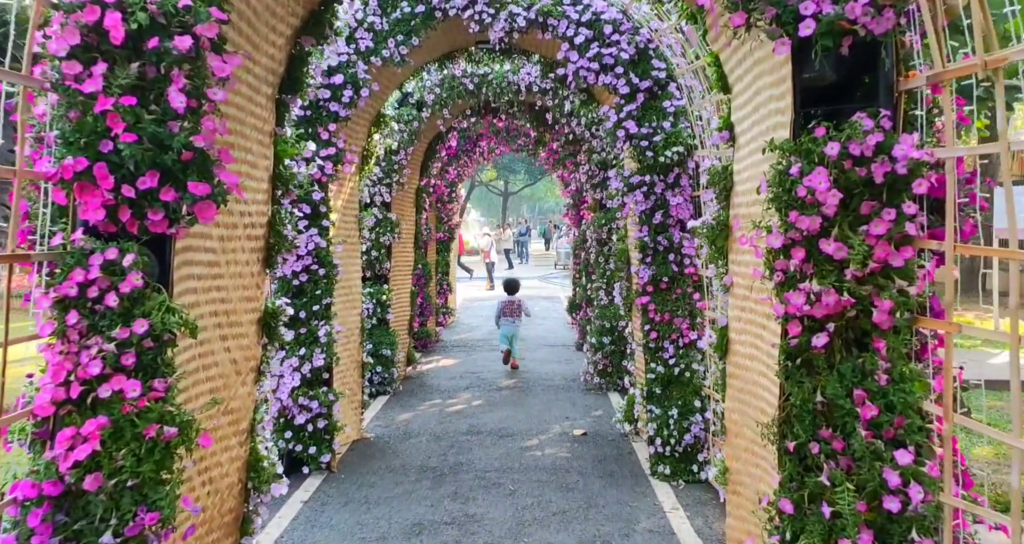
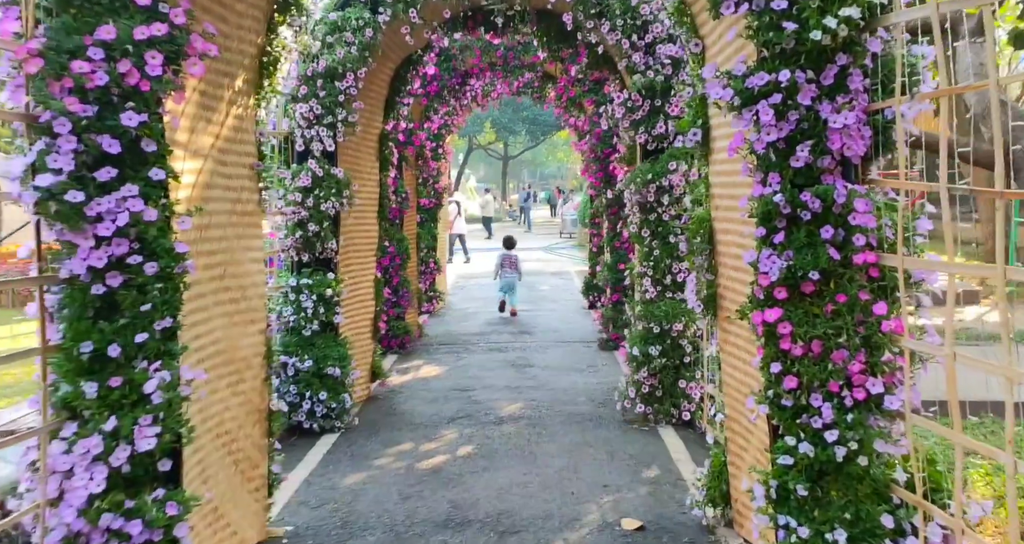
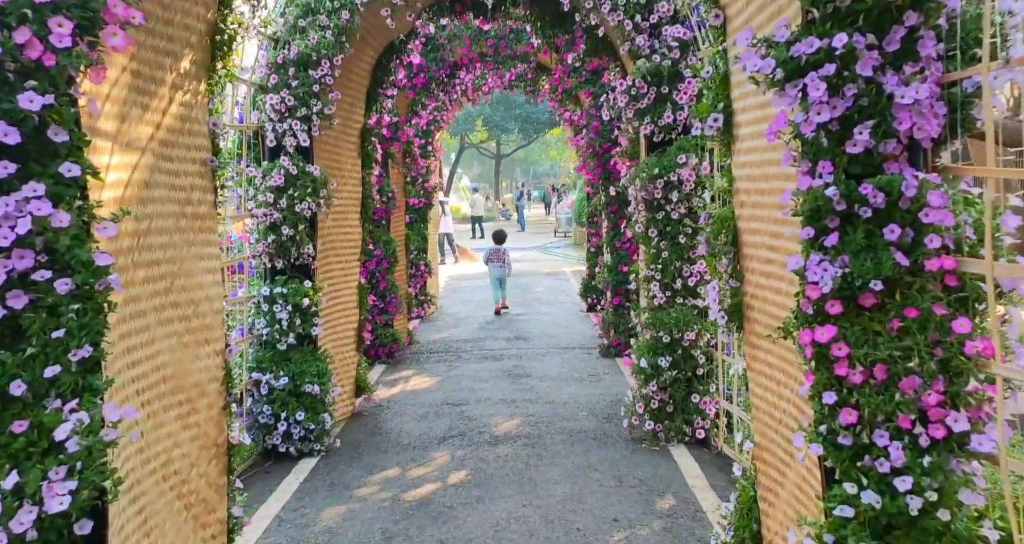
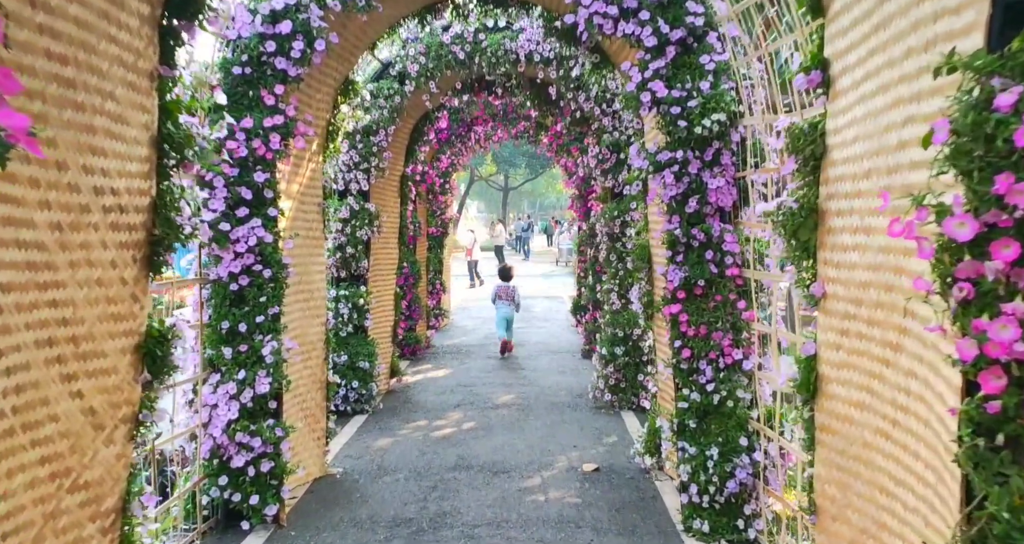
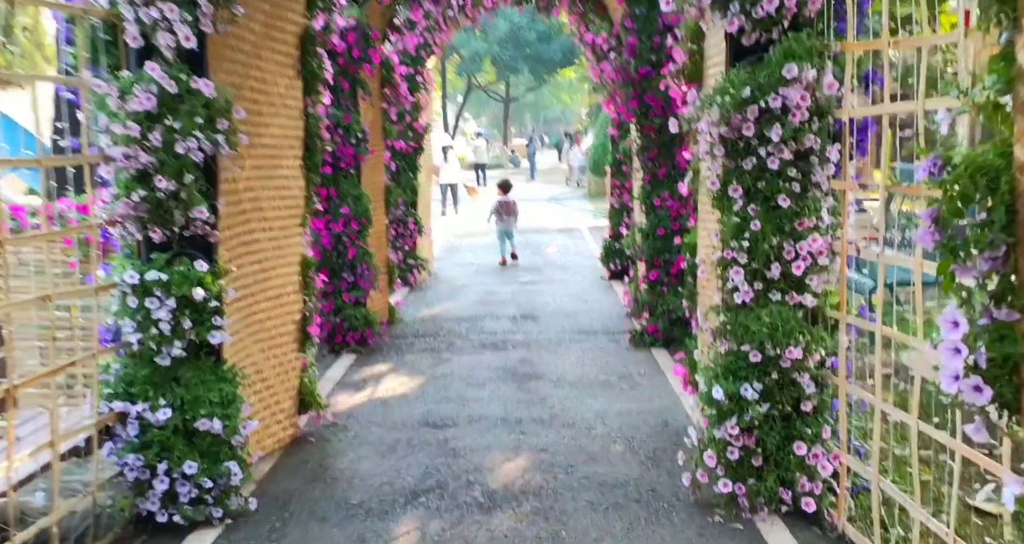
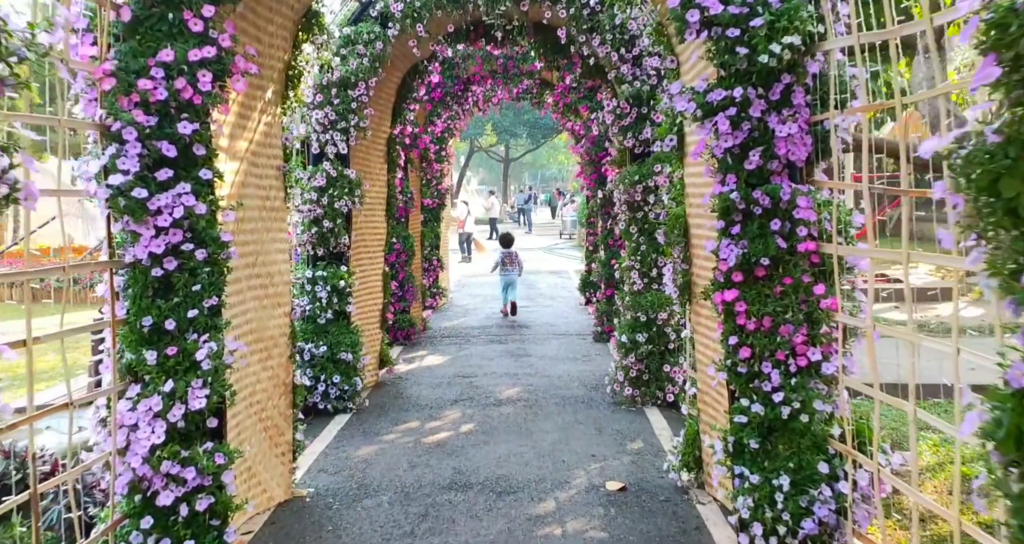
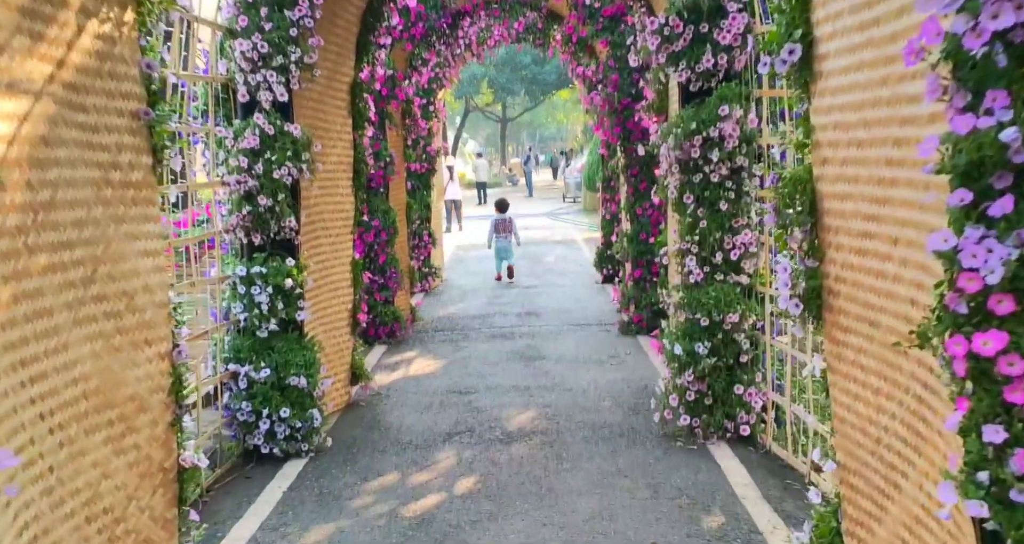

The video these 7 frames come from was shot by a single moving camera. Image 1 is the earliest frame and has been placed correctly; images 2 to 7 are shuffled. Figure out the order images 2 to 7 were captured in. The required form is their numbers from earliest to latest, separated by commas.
4, 6, 2, 3, 7, 5
